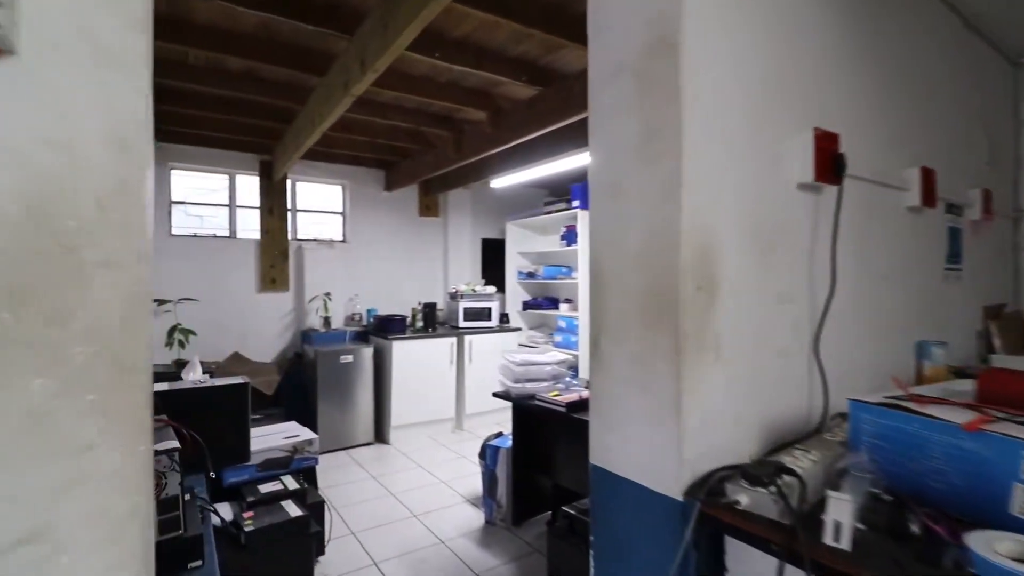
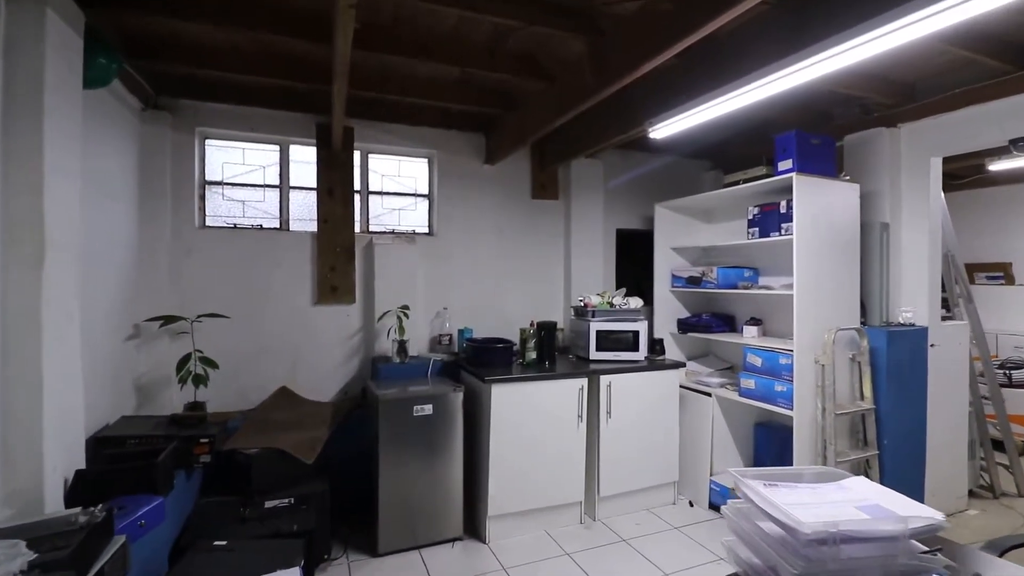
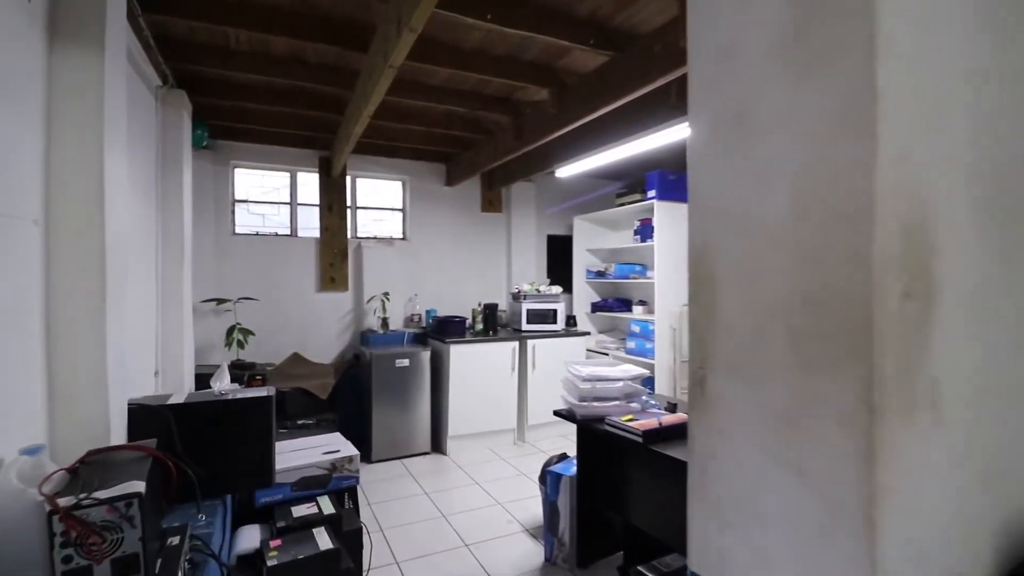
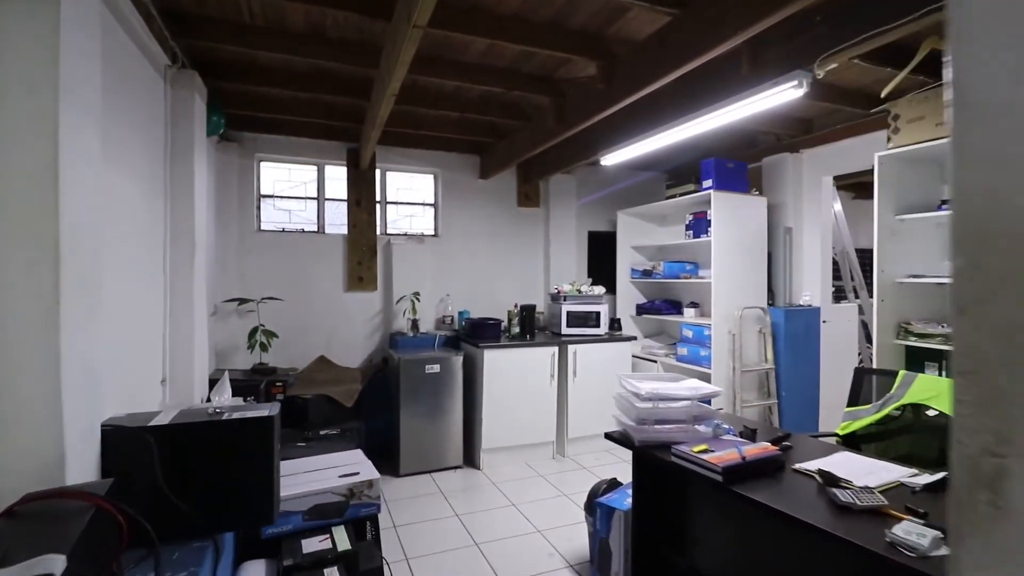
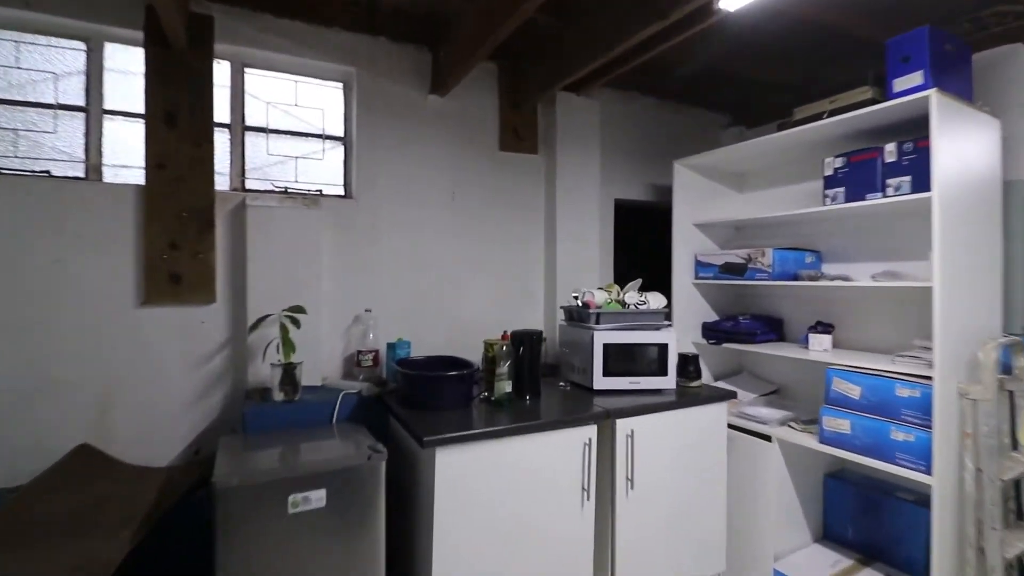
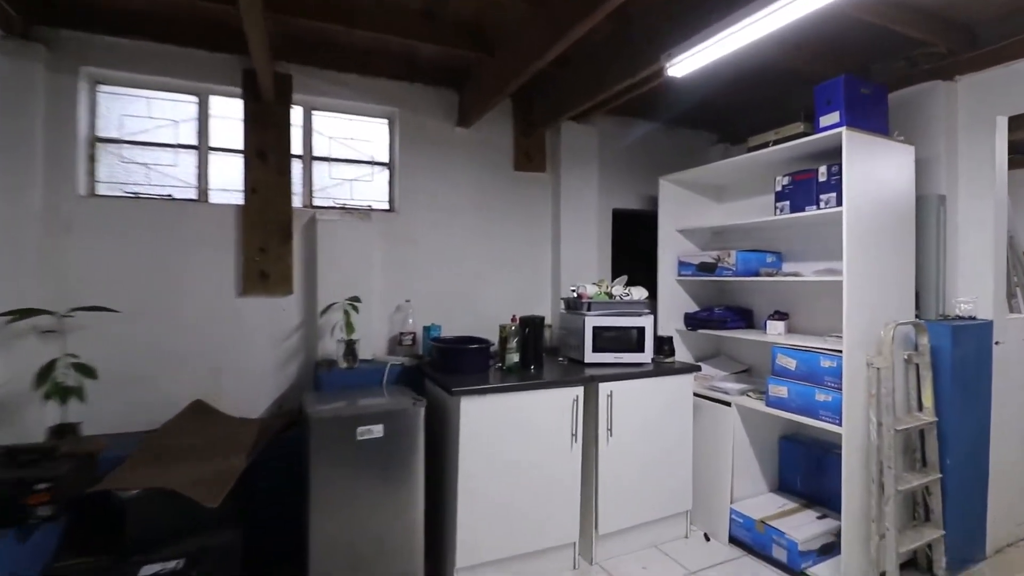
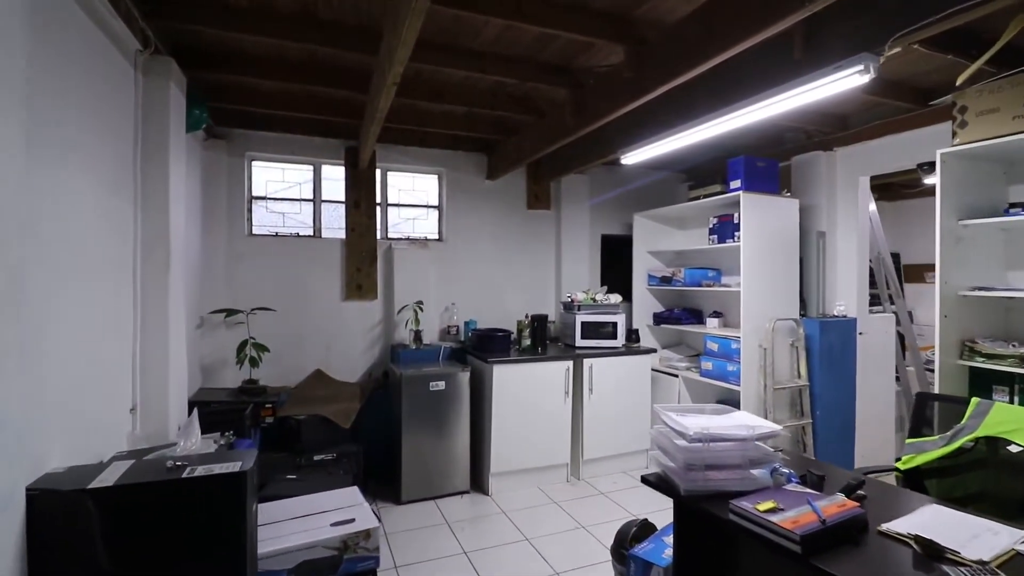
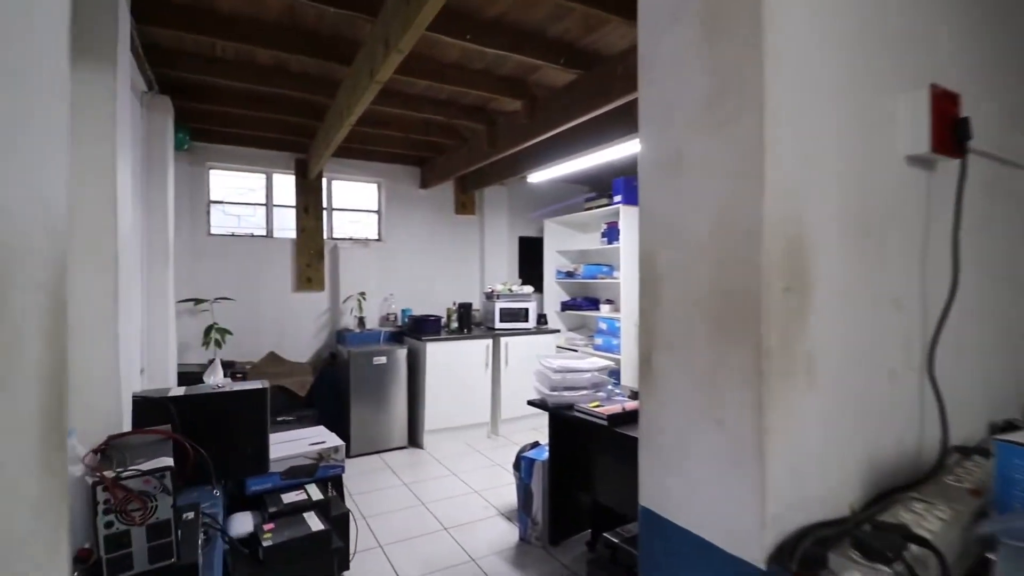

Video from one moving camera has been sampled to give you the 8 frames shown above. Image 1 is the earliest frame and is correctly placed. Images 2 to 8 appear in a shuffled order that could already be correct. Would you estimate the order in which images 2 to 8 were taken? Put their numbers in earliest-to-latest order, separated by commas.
8, 3, 4, 7, 2, 6, 5
